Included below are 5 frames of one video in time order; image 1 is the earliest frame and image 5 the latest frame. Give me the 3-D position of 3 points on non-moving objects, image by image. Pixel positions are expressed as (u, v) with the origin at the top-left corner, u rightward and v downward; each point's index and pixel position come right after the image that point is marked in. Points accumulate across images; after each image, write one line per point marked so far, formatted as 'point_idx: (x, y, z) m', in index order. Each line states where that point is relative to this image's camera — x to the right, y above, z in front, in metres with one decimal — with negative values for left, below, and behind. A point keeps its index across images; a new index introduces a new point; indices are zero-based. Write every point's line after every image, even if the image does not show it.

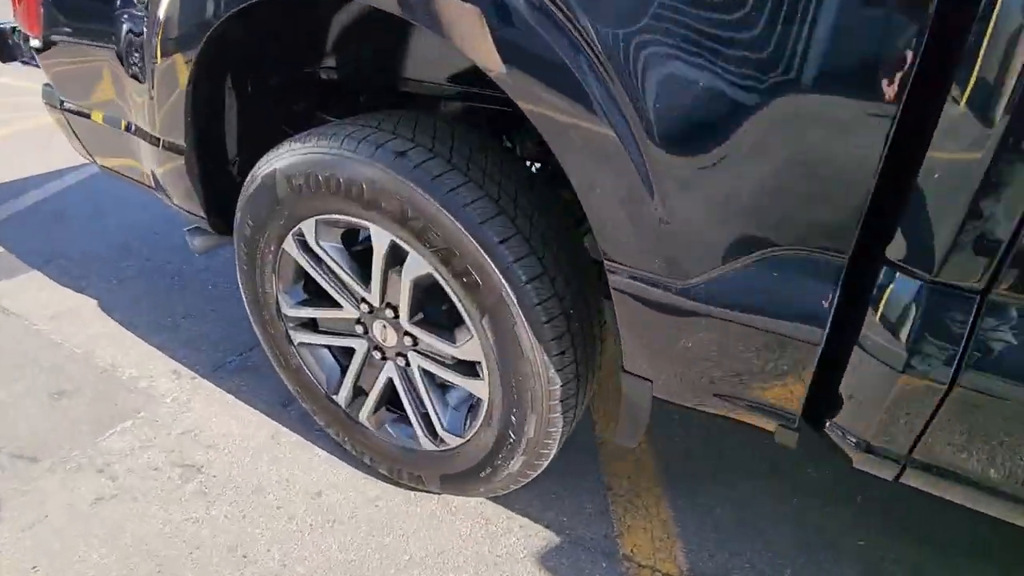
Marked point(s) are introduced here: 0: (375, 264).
0: (-0.3, +0.1, +1.2) m
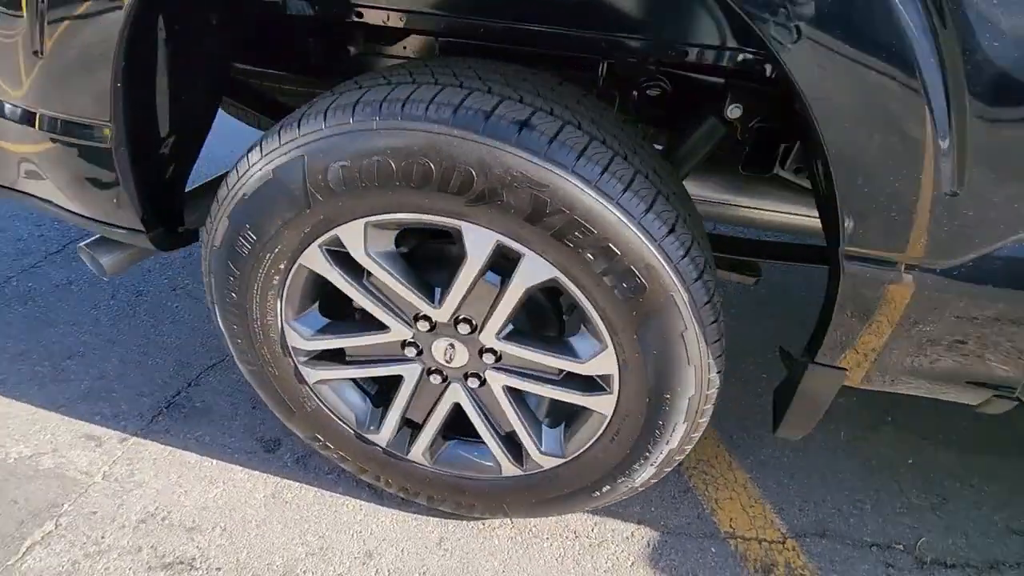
0: (-0.1, 0.0, +0.9) m
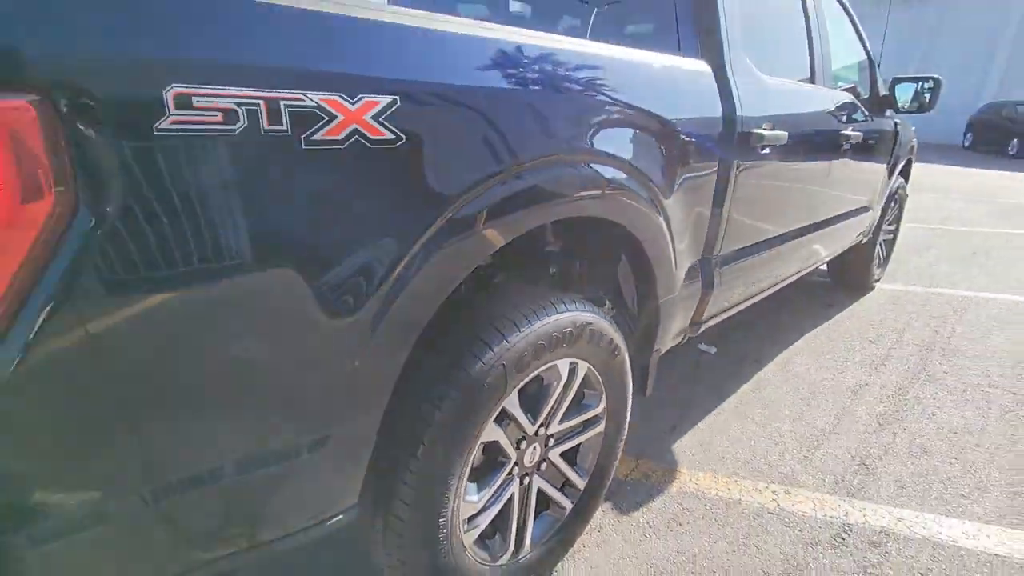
0: (+0.1, -0.3, +1.6) m
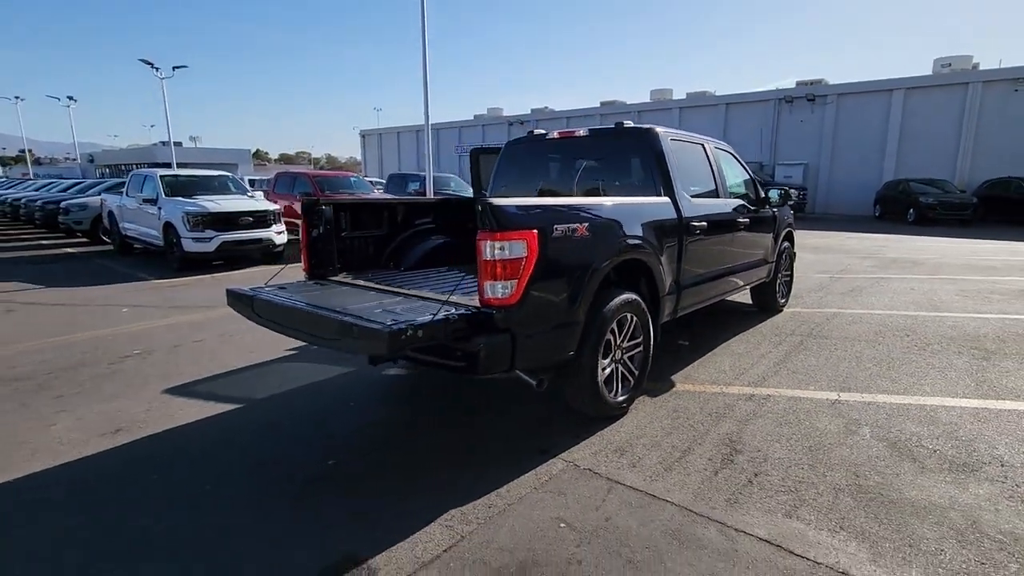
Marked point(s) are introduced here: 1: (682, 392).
0: (+0.9, -0.3, +4.1) m
1: (+1.4, -0.9, +4.6) m
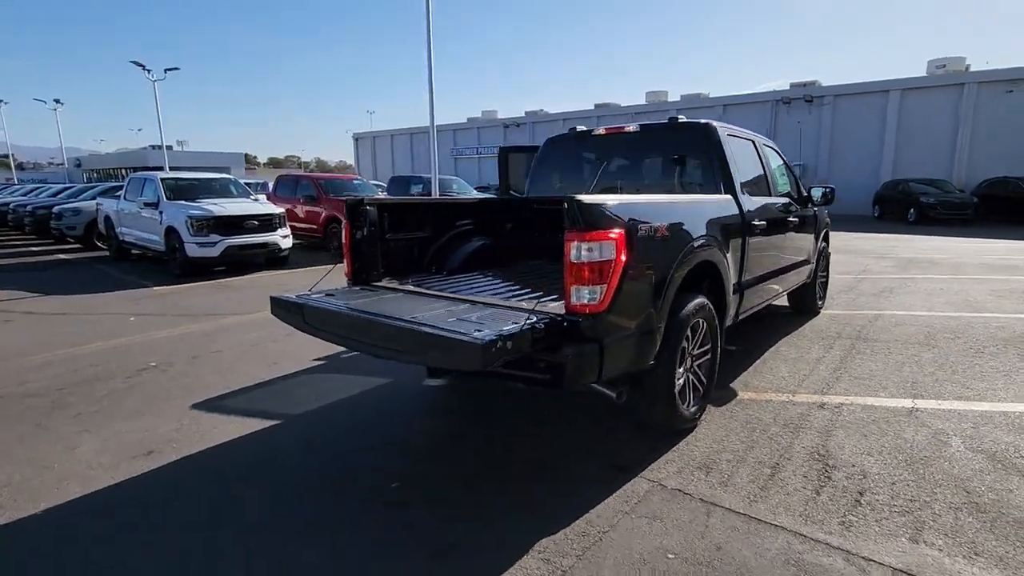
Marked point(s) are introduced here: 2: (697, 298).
0: (+1.3, -0.3, +3.8) m
1: (+1.9, -0.9, +4.3) m
2: (+1.3, -0.1, +3.8) m
